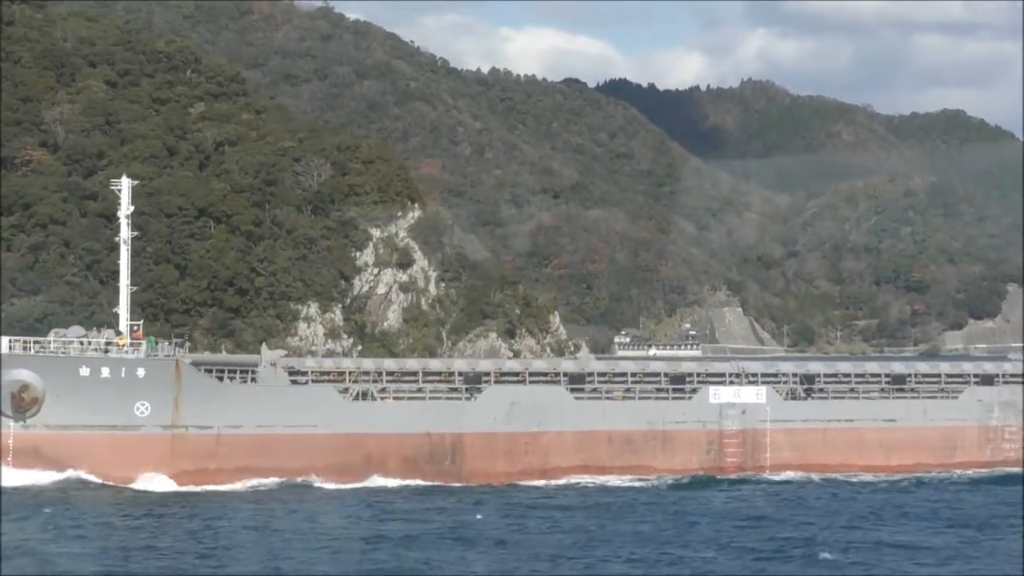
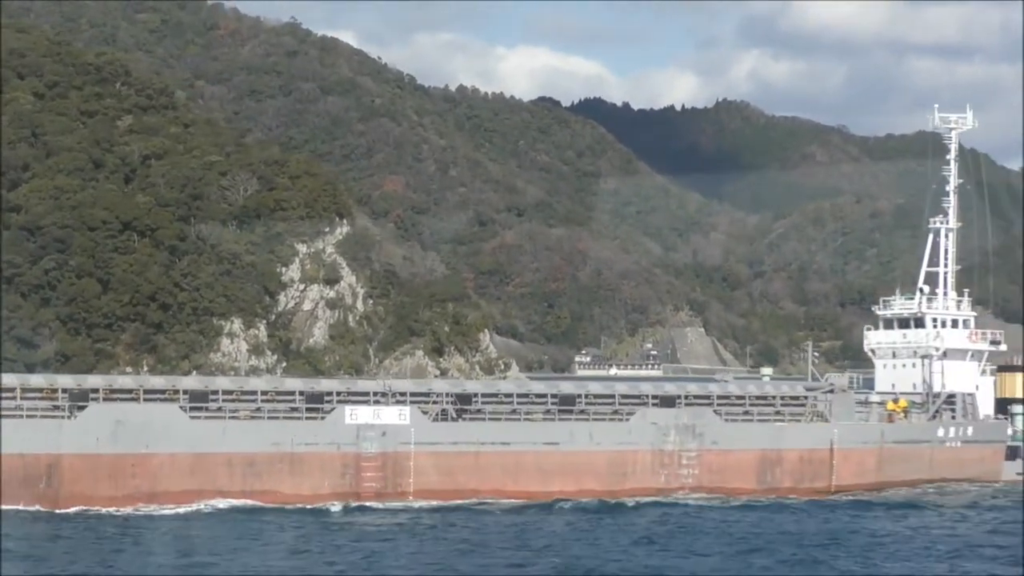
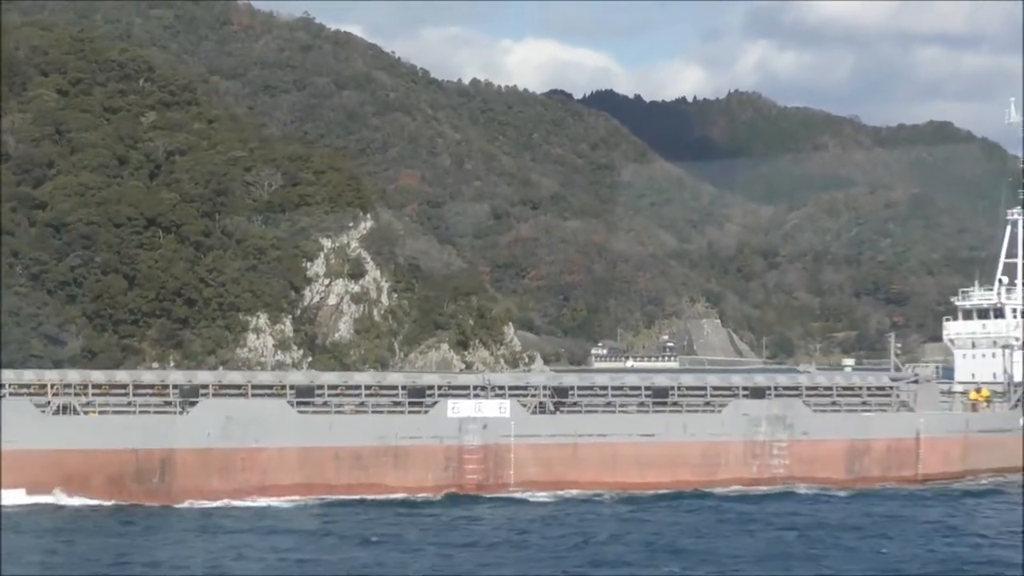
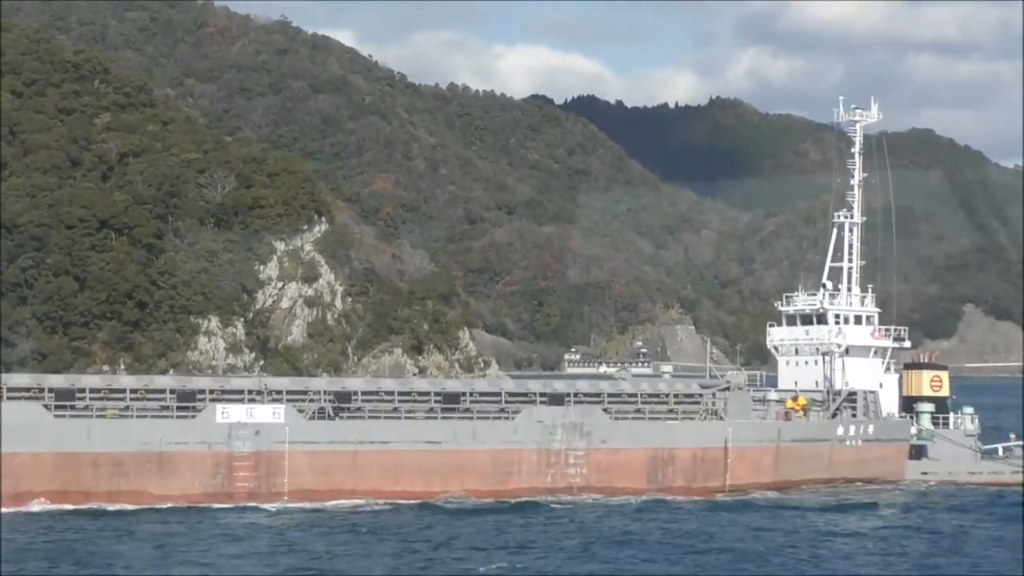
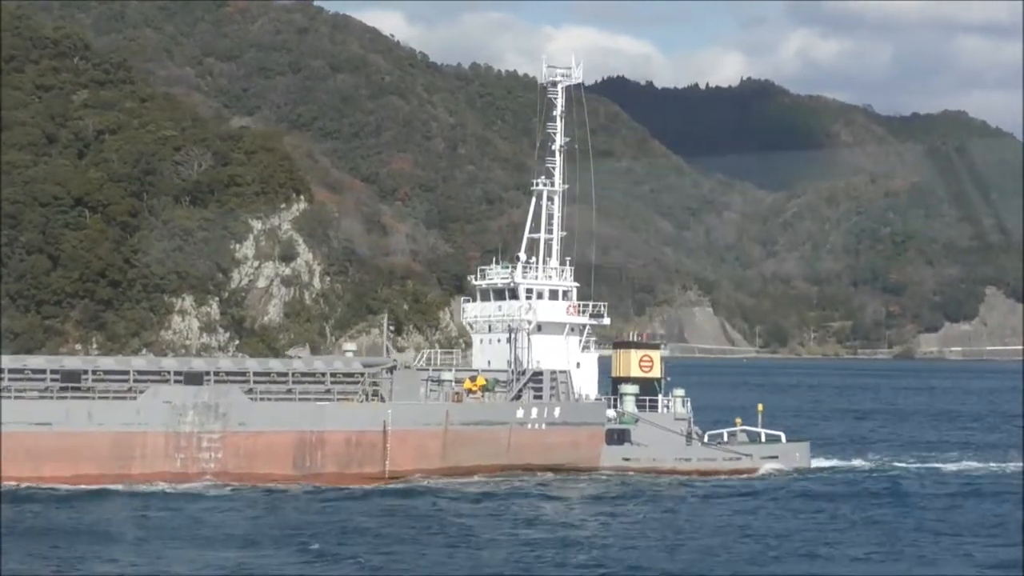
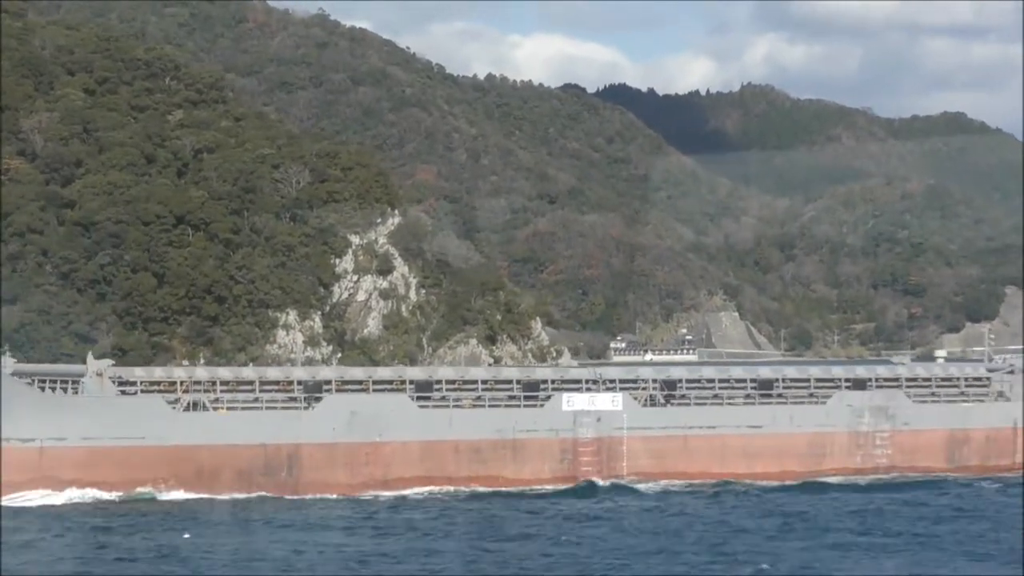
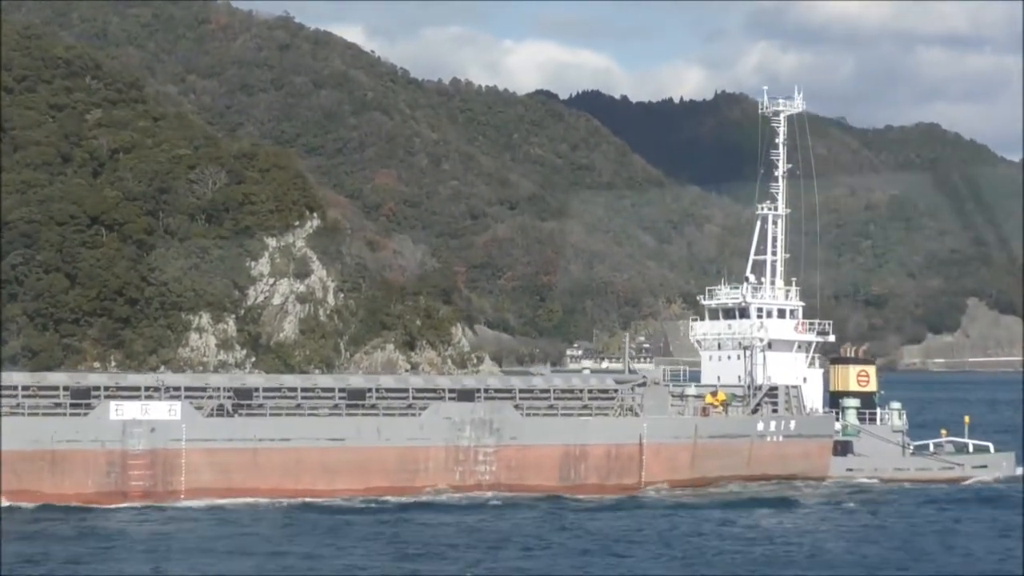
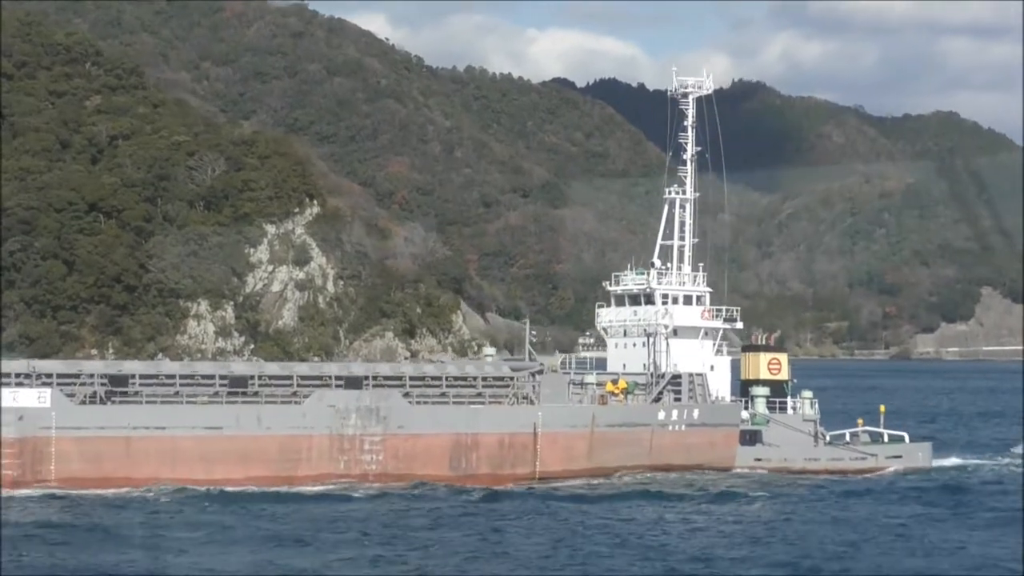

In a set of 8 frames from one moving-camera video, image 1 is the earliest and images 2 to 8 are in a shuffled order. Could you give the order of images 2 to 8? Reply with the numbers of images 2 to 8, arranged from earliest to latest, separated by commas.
6, 3, 2, 4, 7, 8, 5
